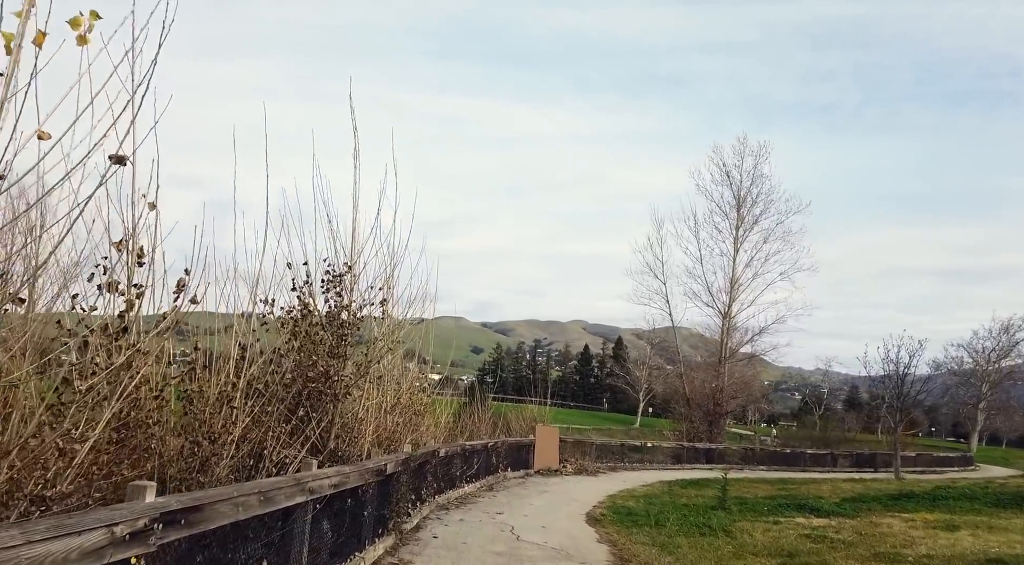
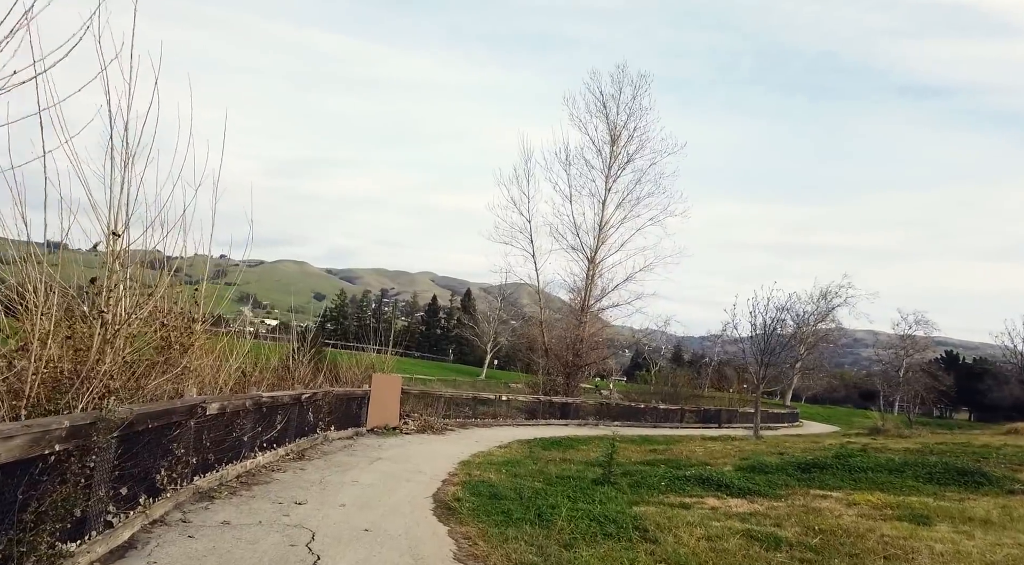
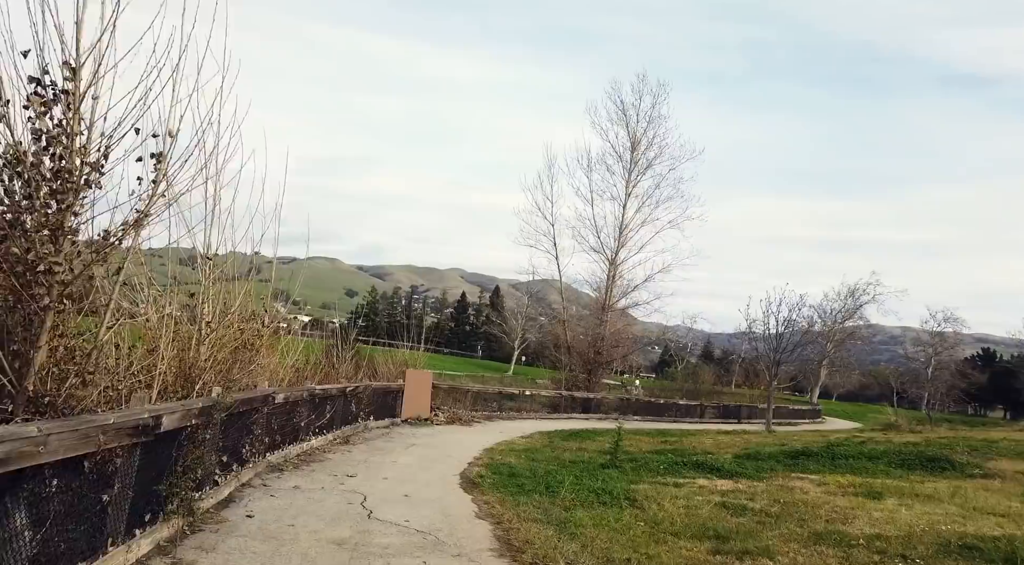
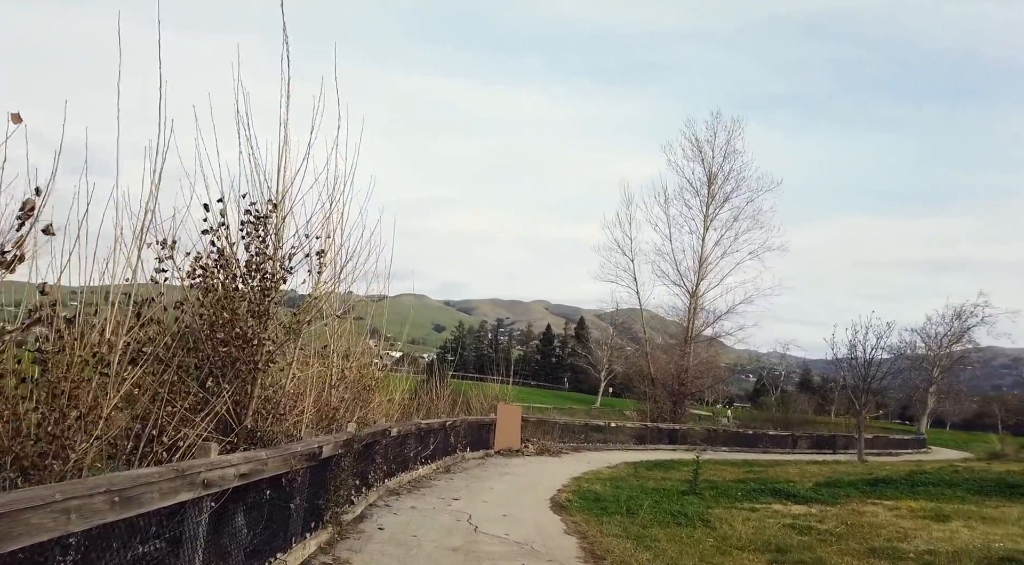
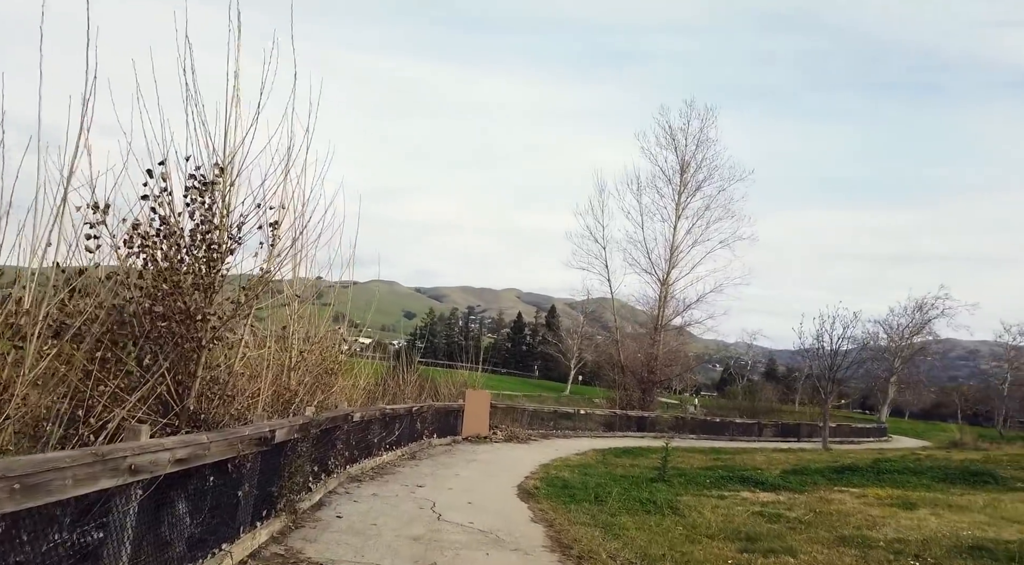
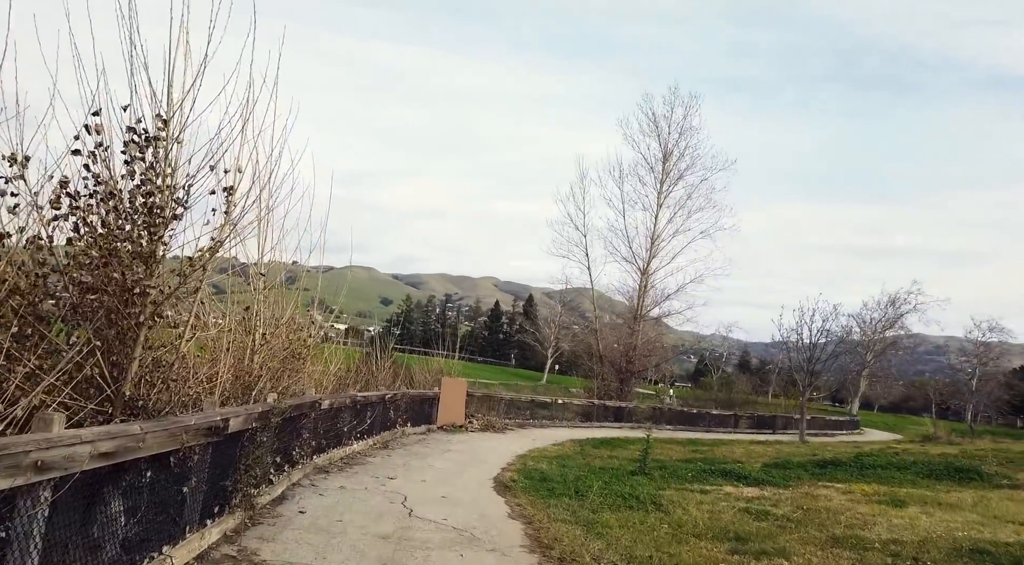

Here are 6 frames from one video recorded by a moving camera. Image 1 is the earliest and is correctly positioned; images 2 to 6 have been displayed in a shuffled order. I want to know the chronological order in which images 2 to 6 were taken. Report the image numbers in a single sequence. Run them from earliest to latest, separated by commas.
4, 5, 6, 3, 2
